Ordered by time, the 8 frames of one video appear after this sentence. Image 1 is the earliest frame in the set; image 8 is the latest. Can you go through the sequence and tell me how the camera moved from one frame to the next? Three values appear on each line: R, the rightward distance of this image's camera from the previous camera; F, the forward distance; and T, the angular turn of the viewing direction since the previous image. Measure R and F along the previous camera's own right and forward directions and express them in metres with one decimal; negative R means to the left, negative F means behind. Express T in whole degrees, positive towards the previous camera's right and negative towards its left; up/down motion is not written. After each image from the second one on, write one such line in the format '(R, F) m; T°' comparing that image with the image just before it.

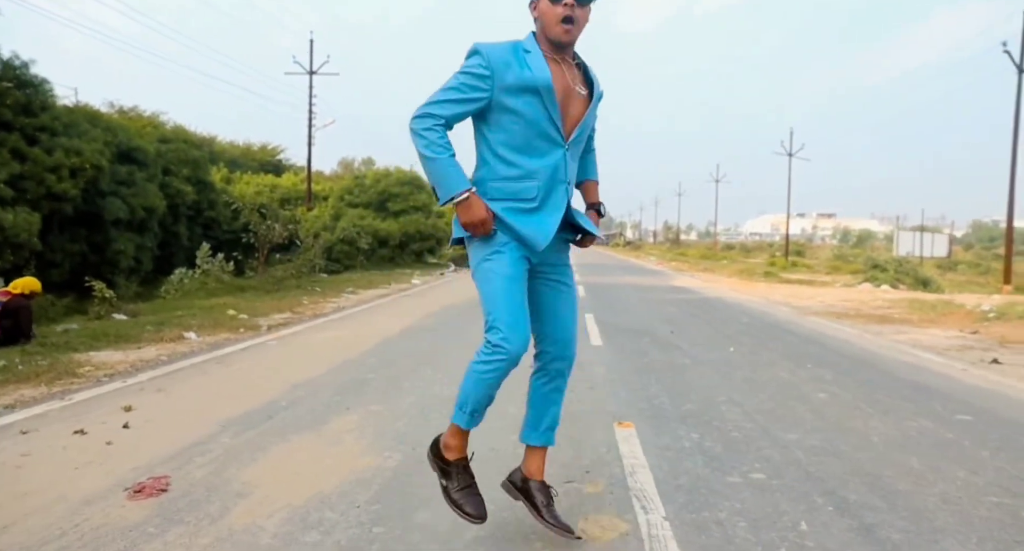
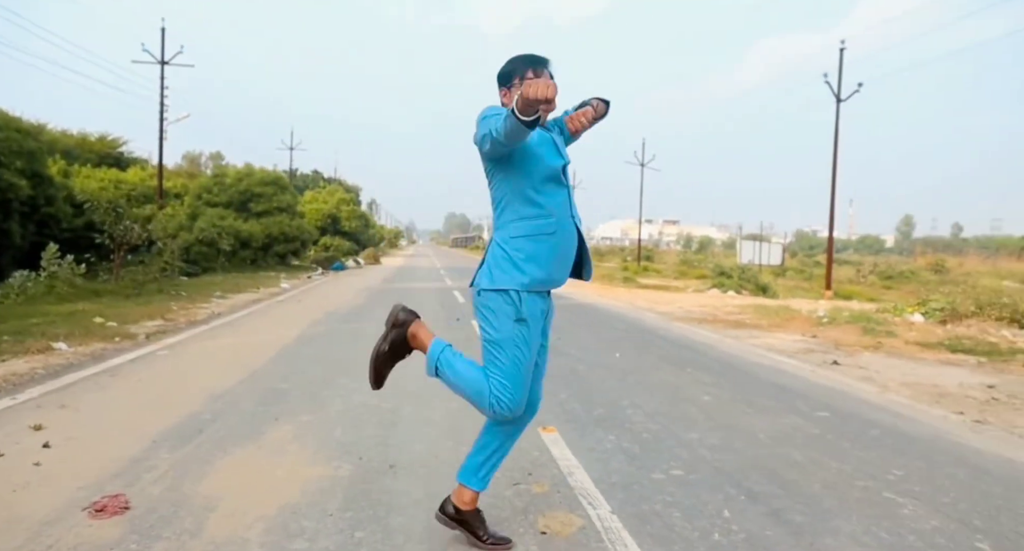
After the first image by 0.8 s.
(-0.5, -0.2) m; +12°
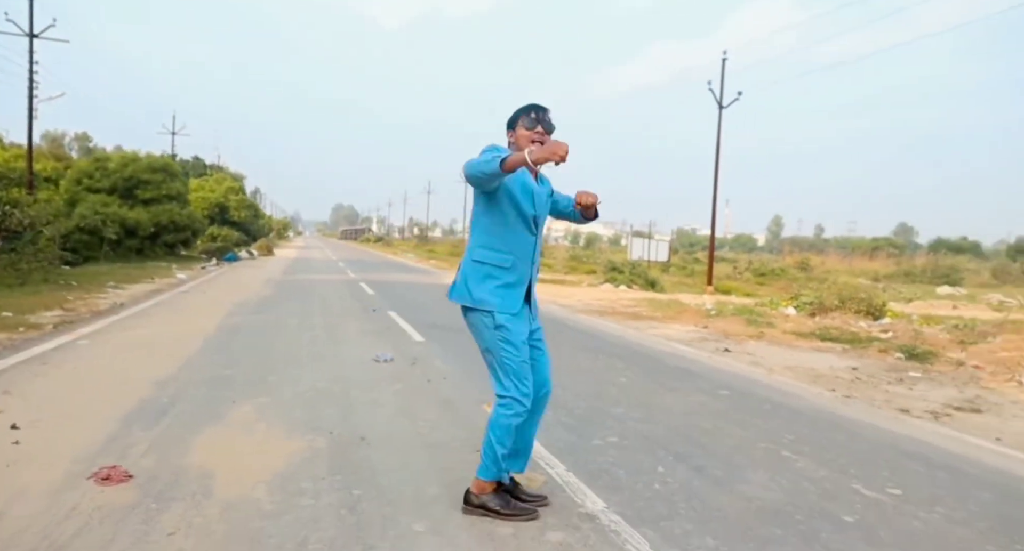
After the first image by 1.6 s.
(-0.4, -0.4) m; +9°
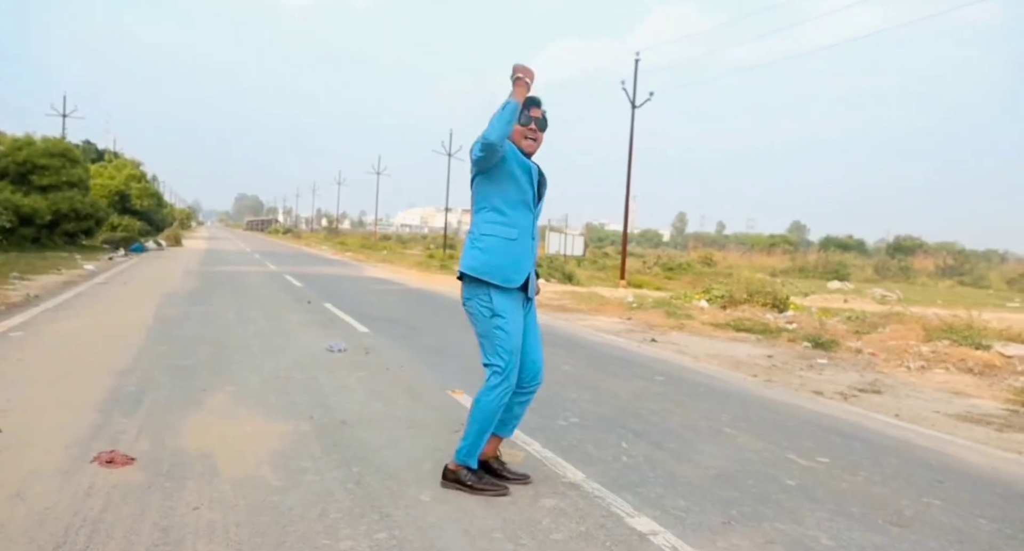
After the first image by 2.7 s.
(-0.4, -0.3) m; +7°
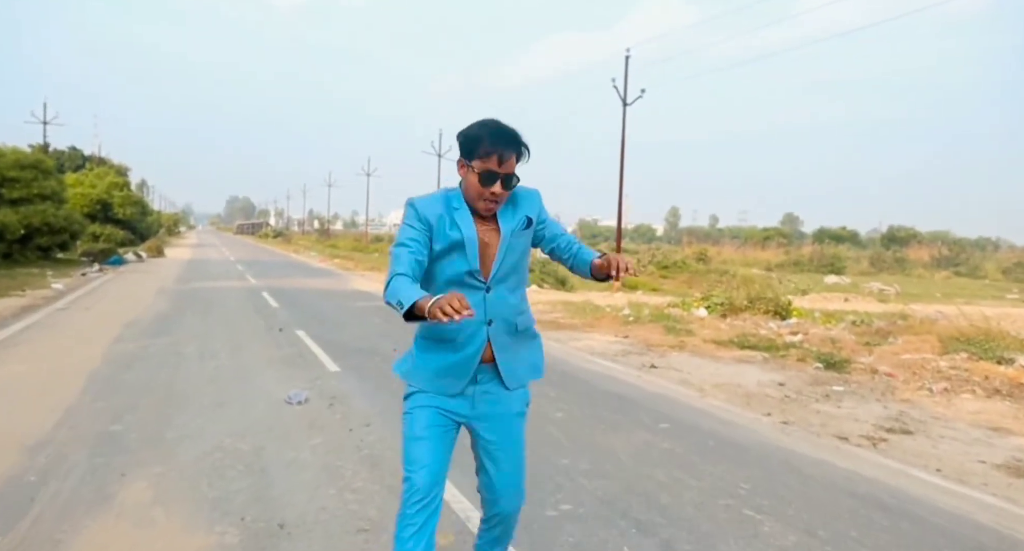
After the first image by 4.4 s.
(+0.1, +0.8) m; 0°
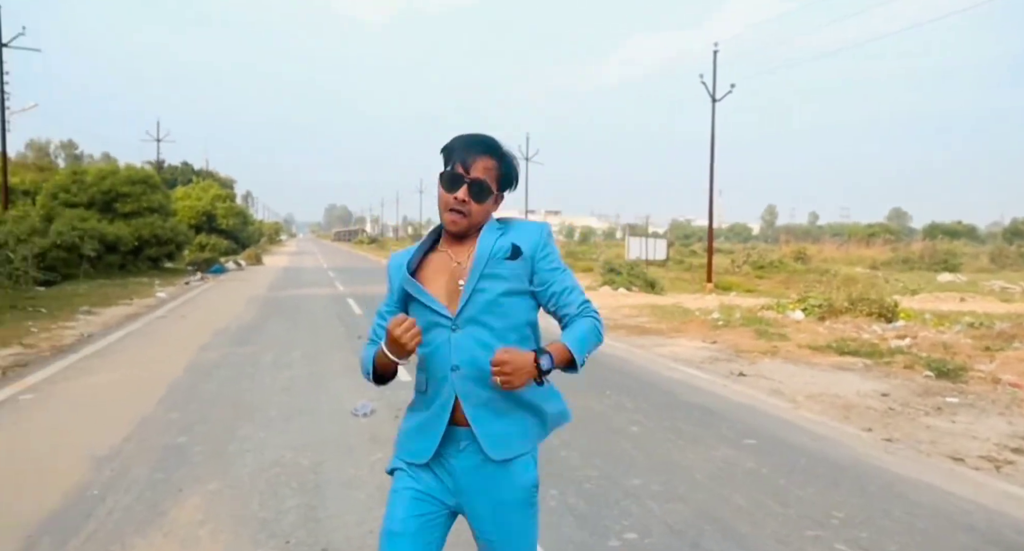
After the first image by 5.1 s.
(+0.2, +0.3) m; -8°
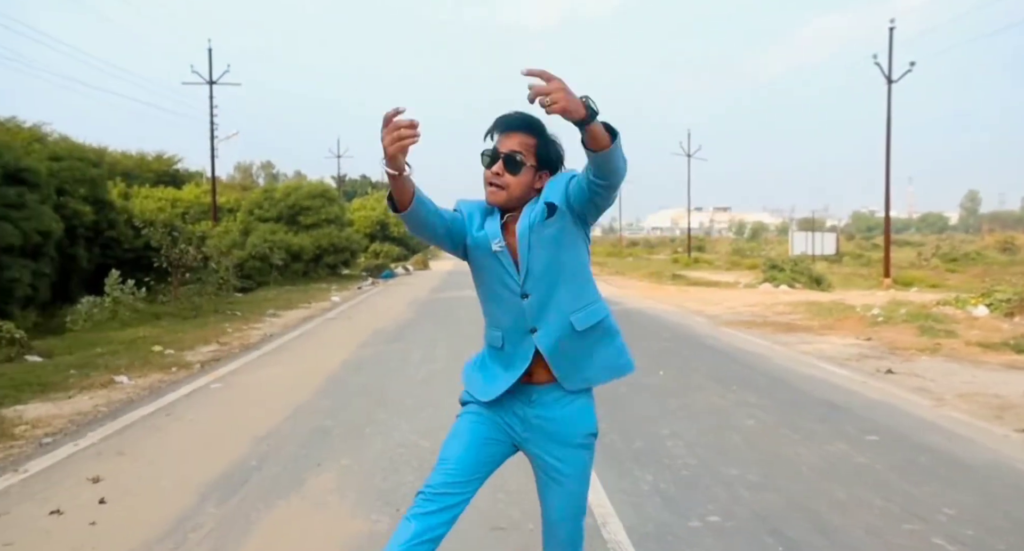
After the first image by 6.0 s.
(+0.5, -0.3) m; -14°
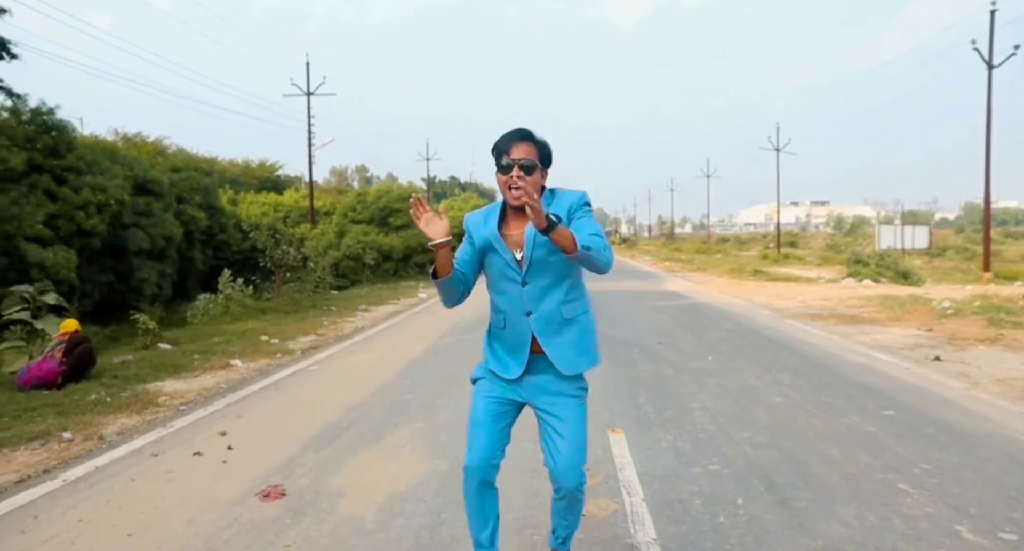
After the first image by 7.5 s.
(+0.4, -0.9) m; -7°
